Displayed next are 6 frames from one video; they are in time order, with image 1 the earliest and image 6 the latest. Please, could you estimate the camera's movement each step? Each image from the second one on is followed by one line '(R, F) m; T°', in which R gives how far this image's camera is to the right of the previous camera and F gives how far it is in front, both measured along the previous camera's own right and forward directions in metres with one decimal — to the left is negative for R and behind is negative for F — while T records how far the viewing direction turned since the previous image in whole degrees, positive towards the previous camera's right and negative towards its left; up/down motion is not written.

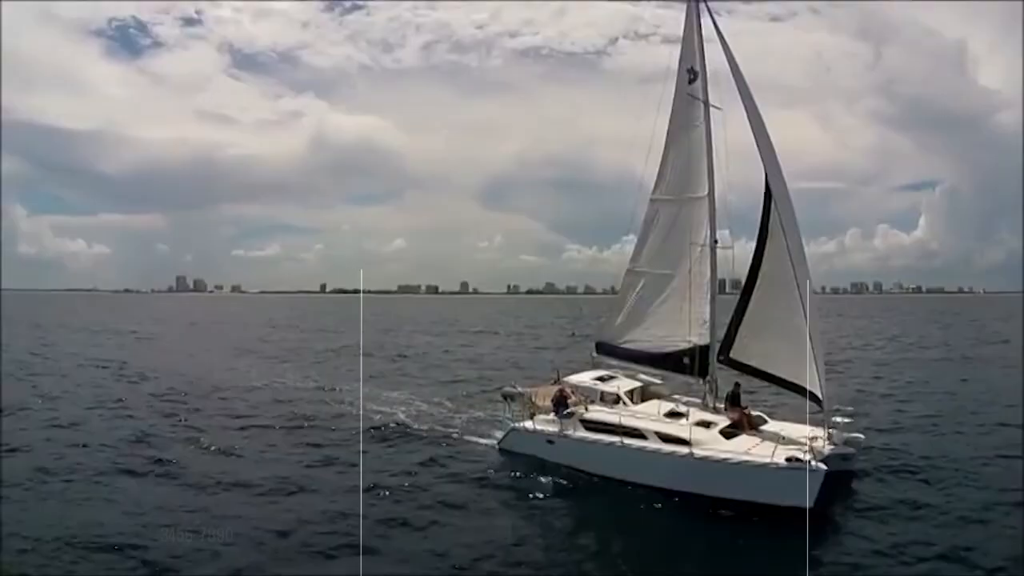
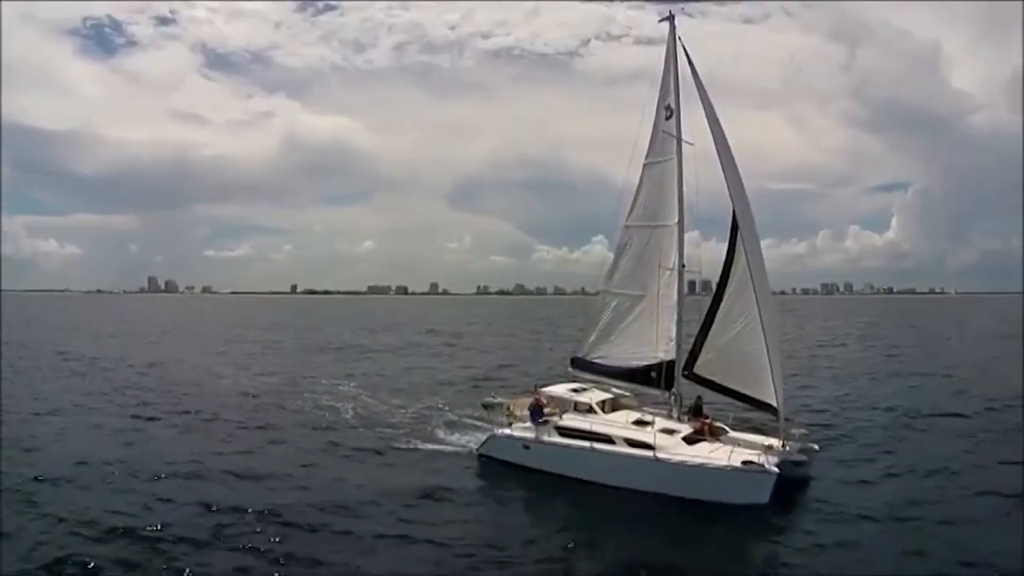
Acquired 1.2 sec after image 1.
(-0.2, -0.4) m; +2°
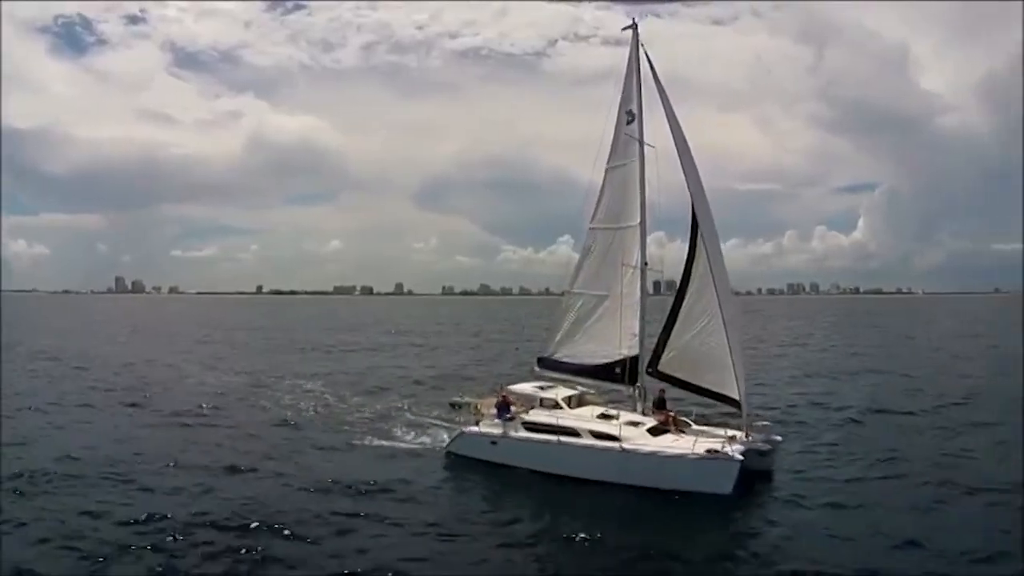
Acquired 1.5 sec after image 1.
(-0.2, -0.4) m; +3°
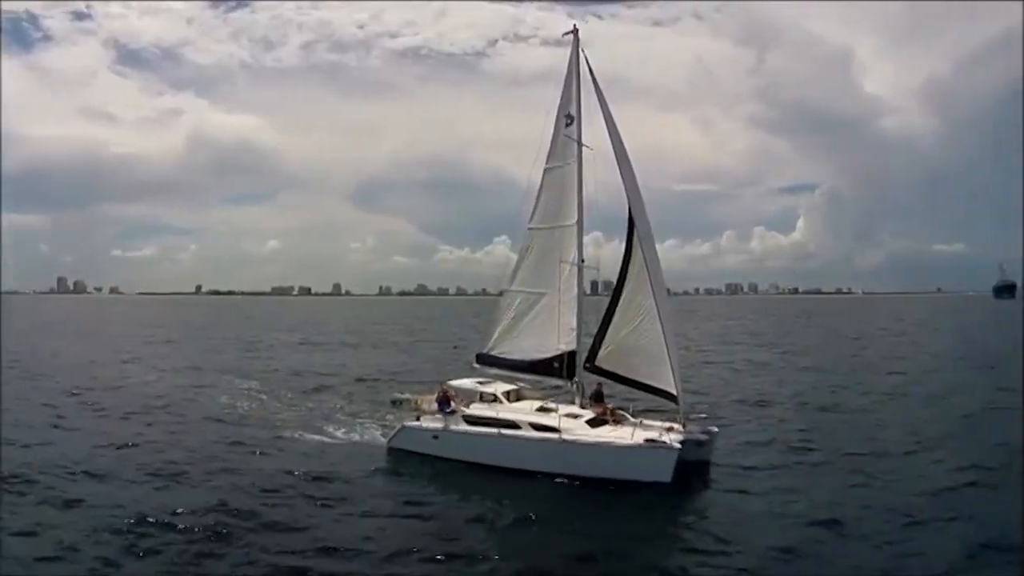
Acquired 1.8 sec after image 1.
(-0.4, -0.8) m; +5°
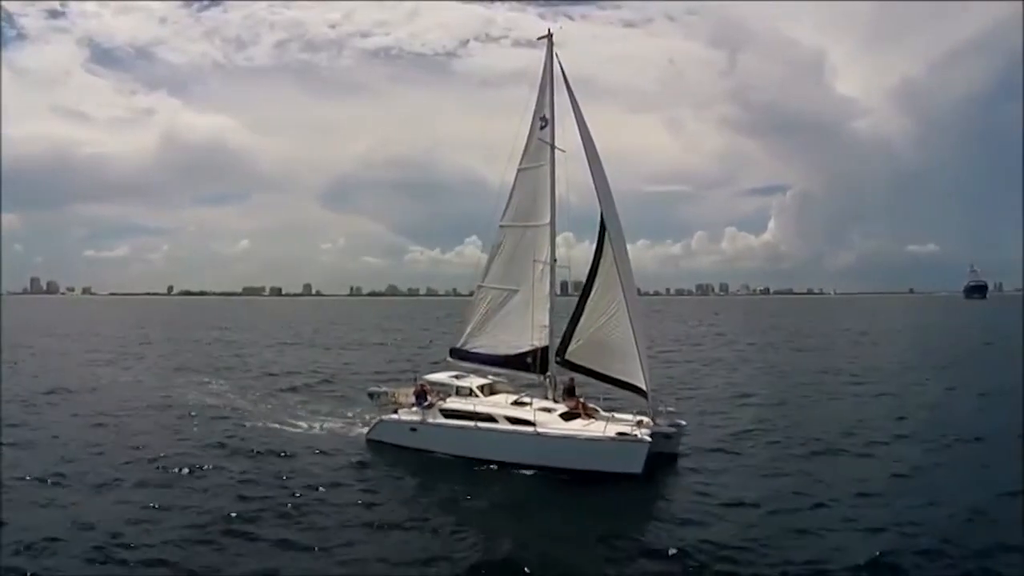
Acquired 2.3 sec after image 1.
(-0.2, -0.4) m; +2°
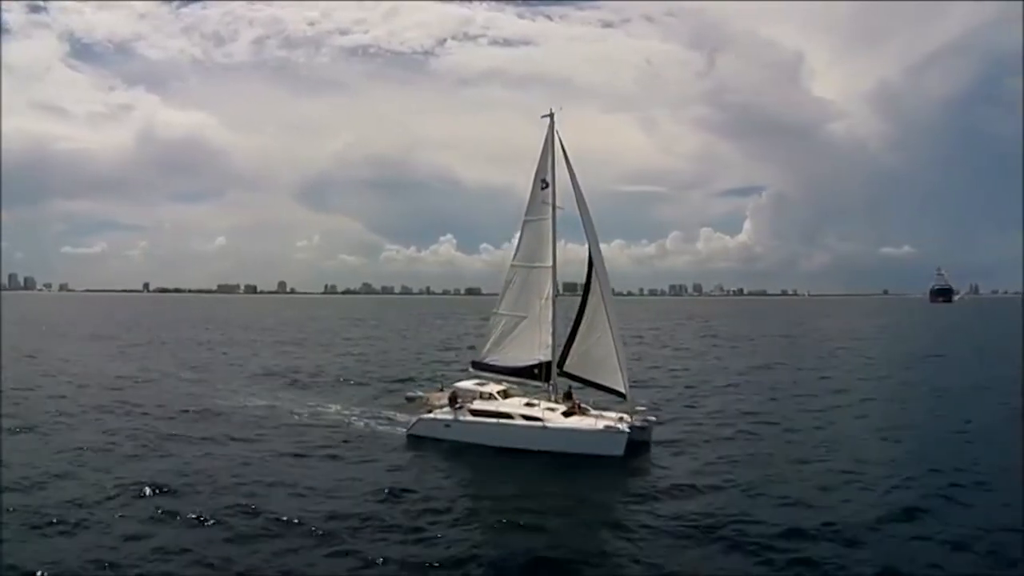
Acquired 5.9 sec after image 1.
(-0.2, -0.4) m; +2°
